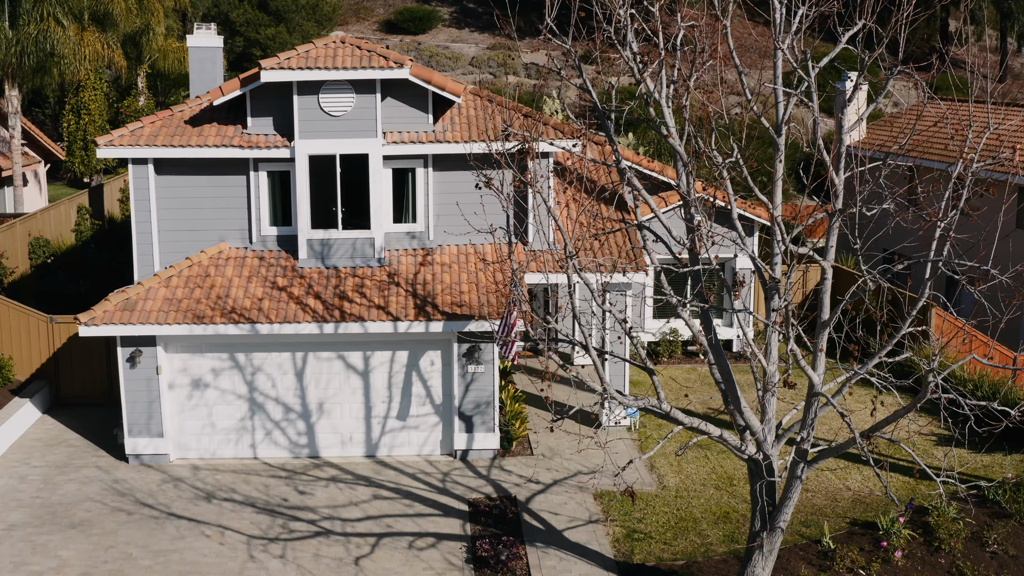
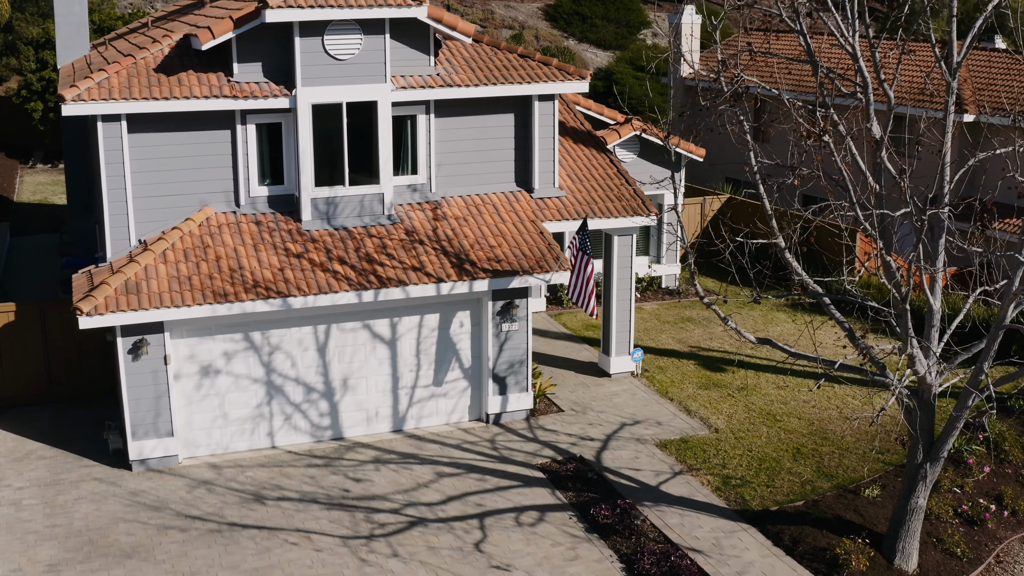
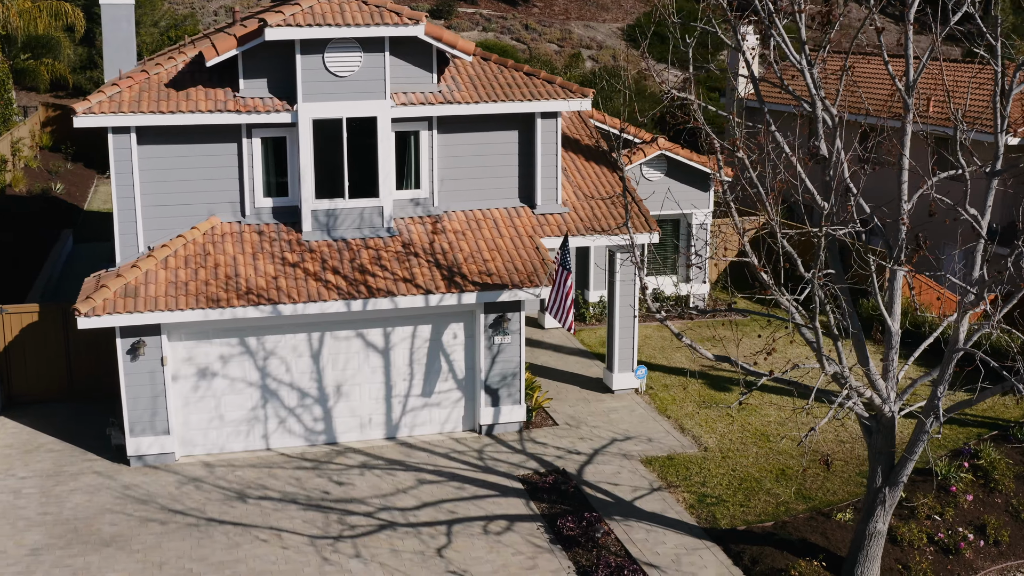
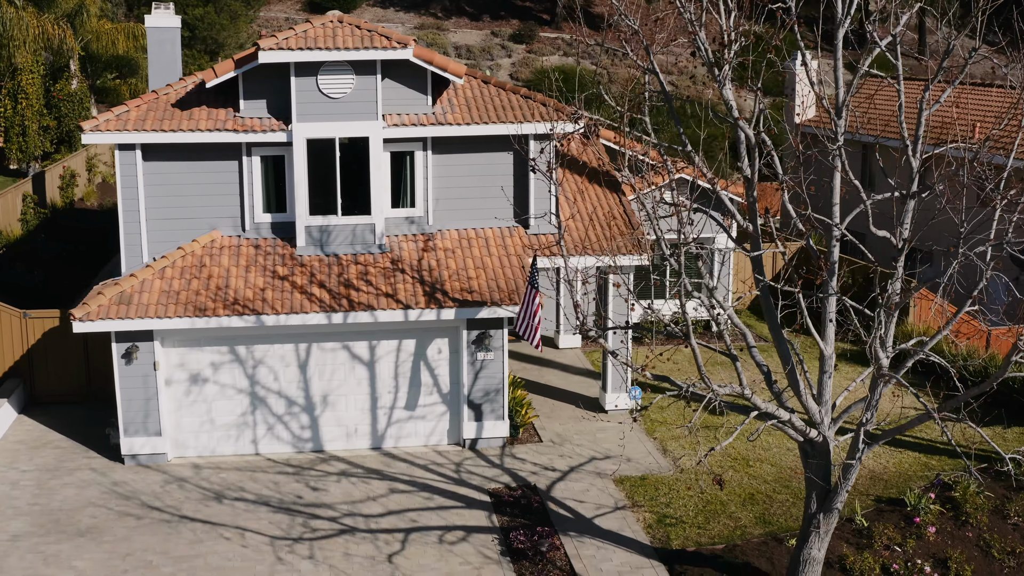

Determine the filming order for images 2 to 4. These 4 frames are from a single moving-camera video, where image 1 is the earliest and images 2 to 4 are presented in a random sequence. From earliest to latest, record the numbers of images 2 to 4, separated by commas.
4, 3, 2
